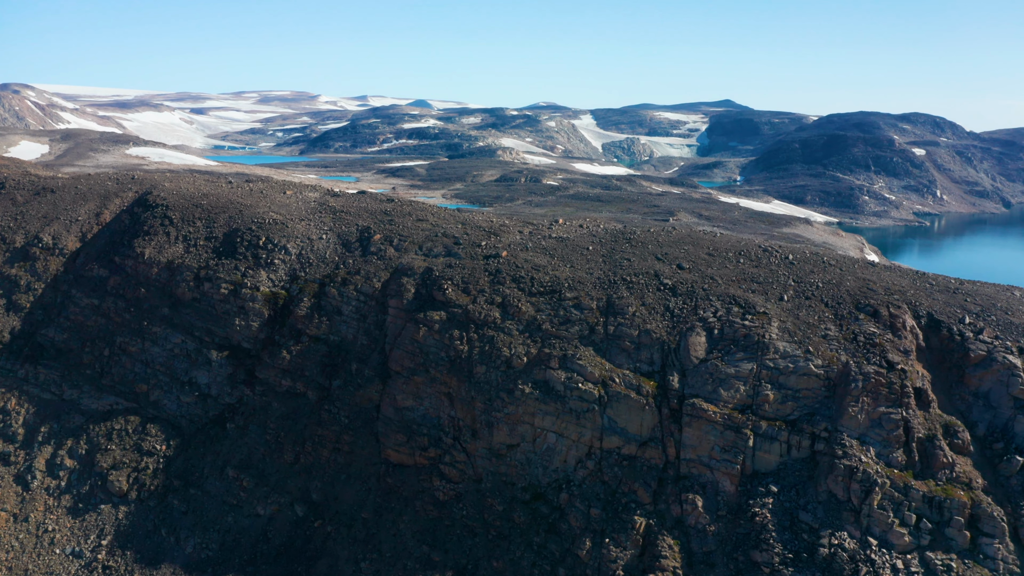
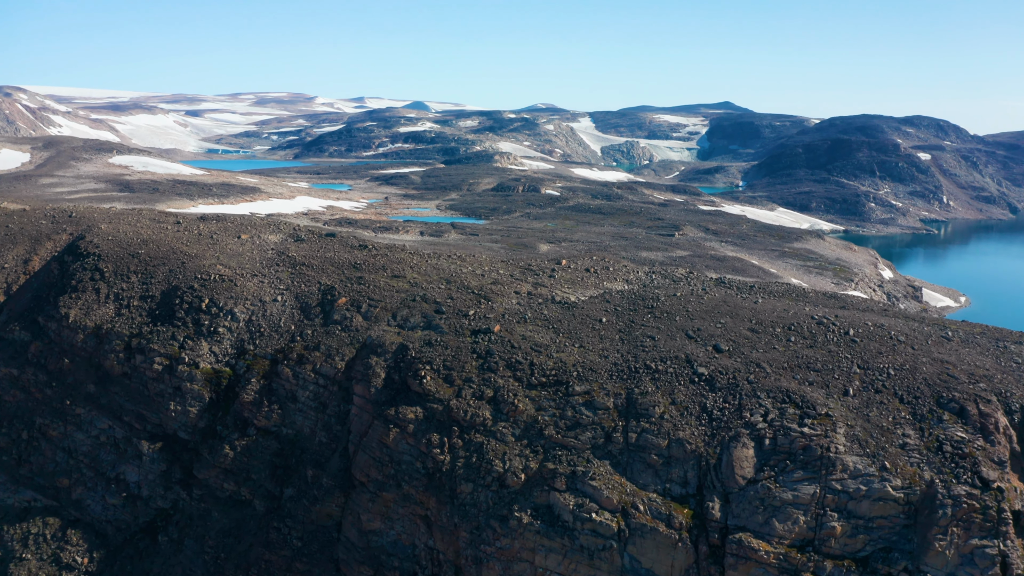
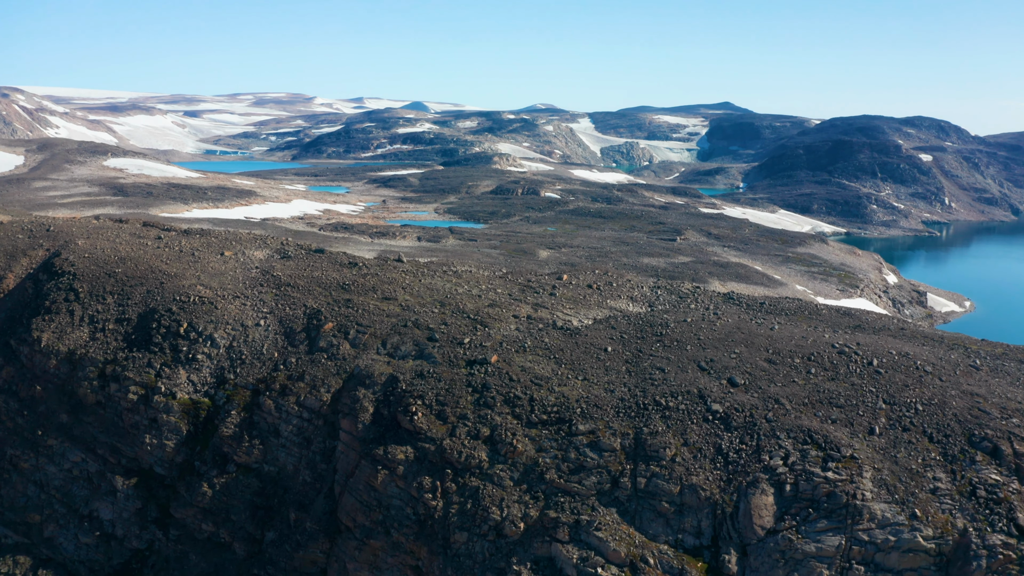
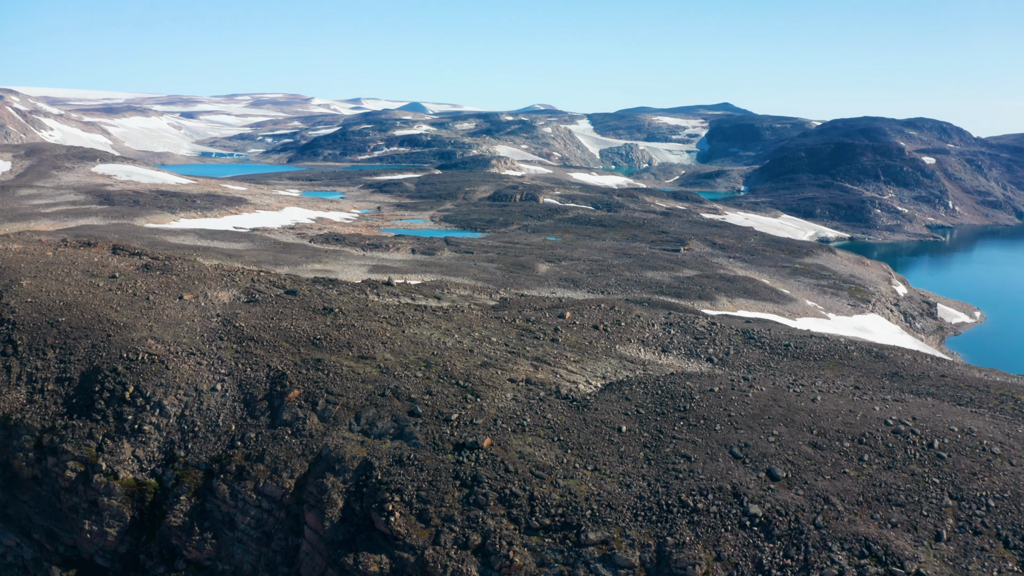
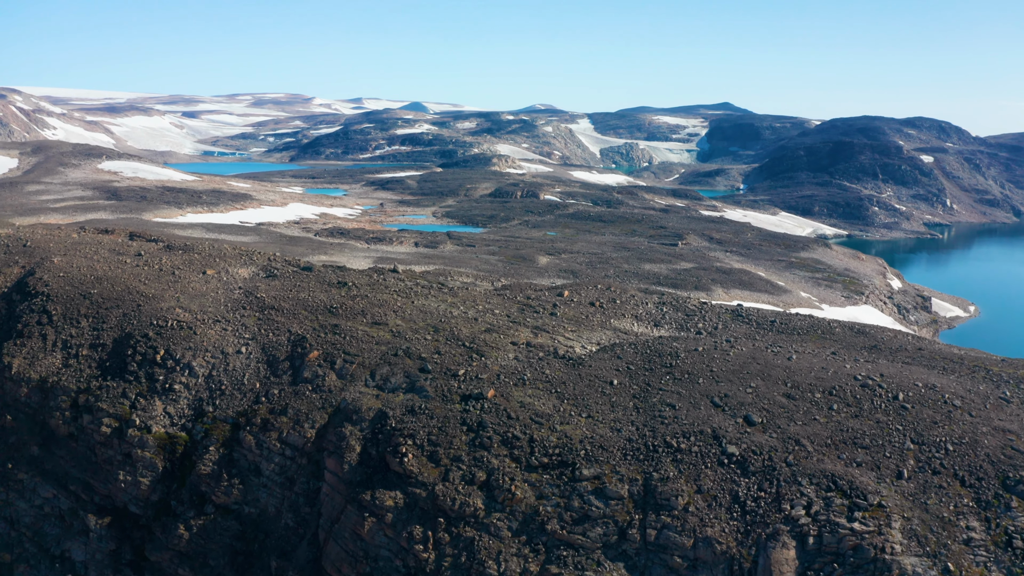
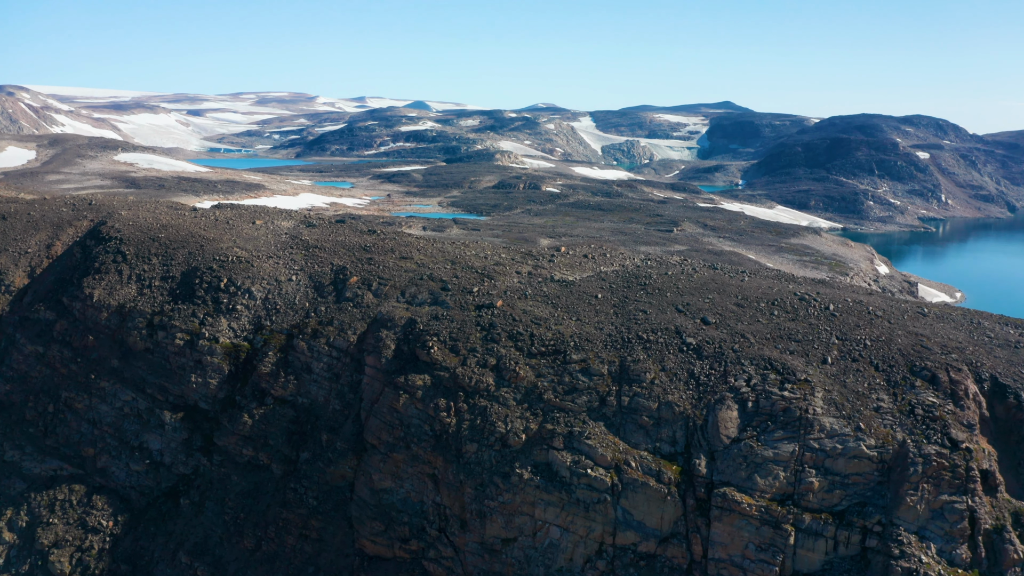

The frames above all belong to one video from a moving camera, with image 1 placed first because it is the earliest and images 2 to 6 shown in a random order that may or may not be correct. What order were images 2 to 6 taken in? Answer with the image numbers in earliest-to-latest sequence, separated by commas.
6, 2, 3, 5, 4
